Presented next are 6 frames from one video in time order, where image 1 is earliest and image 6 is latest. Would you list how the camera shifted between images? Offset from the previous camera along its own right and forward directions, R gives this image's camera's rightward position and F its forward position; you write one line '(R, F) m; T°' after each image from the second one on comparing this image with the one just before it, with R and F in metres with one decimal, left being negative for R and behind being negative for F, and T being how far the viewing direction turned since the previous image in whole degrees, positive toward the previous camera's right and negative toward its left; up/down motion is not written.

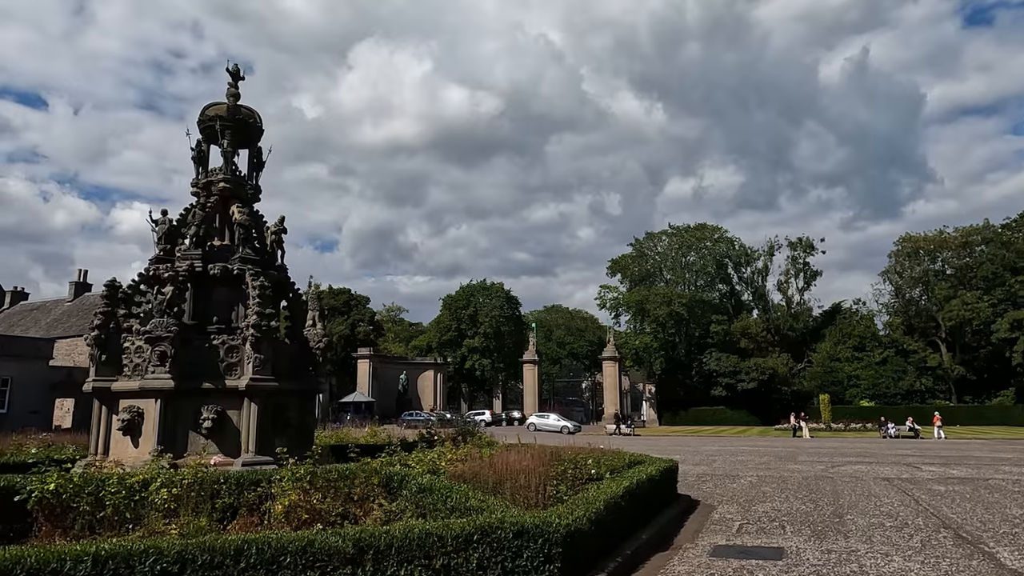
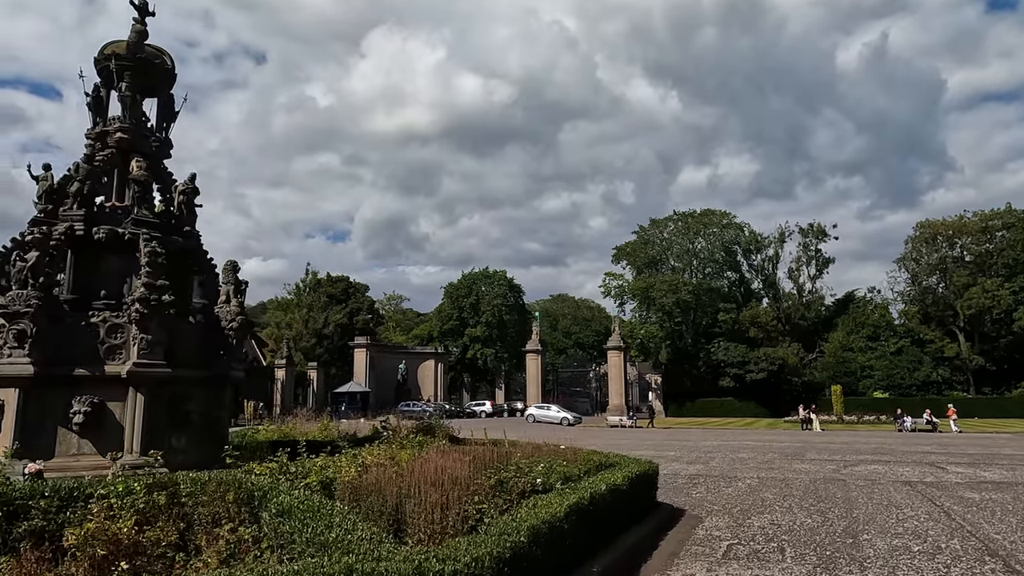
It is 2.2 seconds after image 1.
(+1.0, +2.1) m; -1°
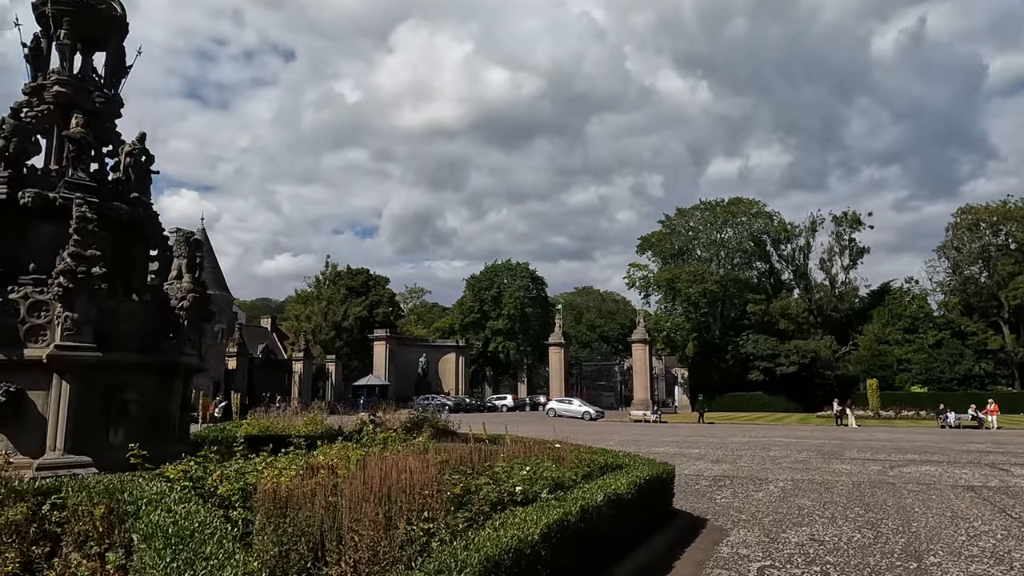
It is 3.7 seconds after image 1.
(+0.5, +1.6) m; -2°
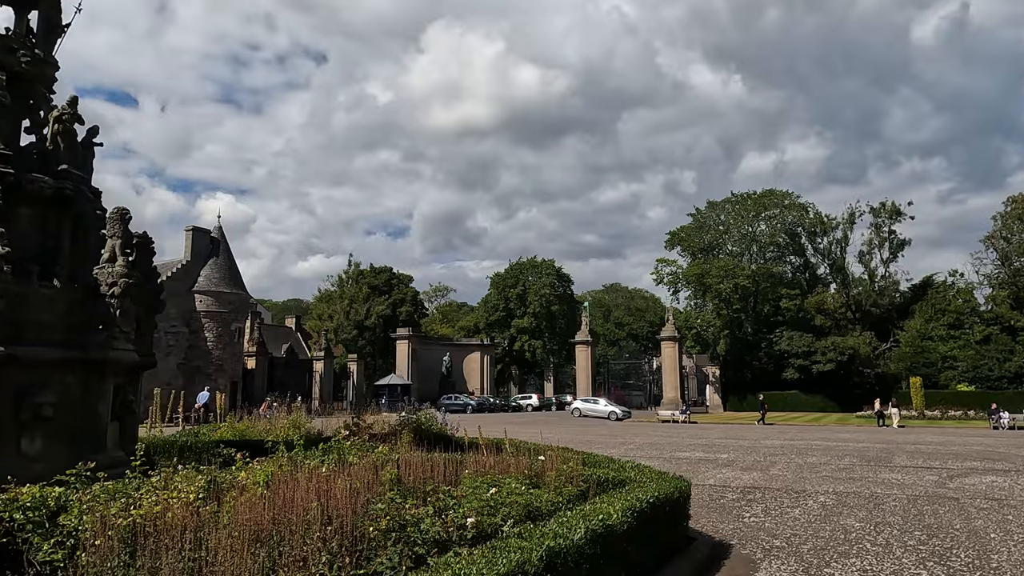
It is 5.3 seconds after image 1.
(+0.6, +1.5) m; -3°
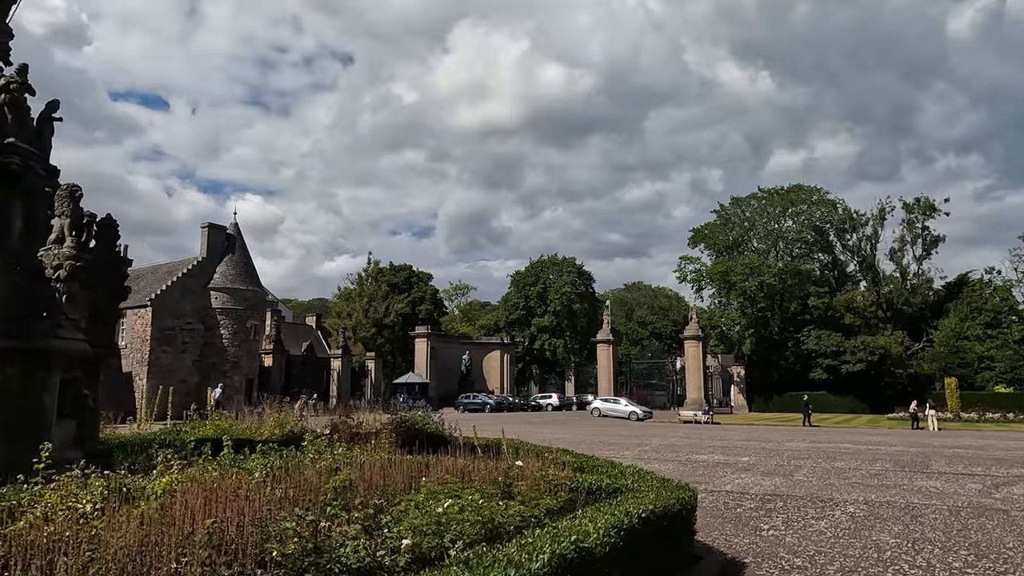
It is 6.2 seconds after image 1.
(+0.4, +0.9) m; -2°
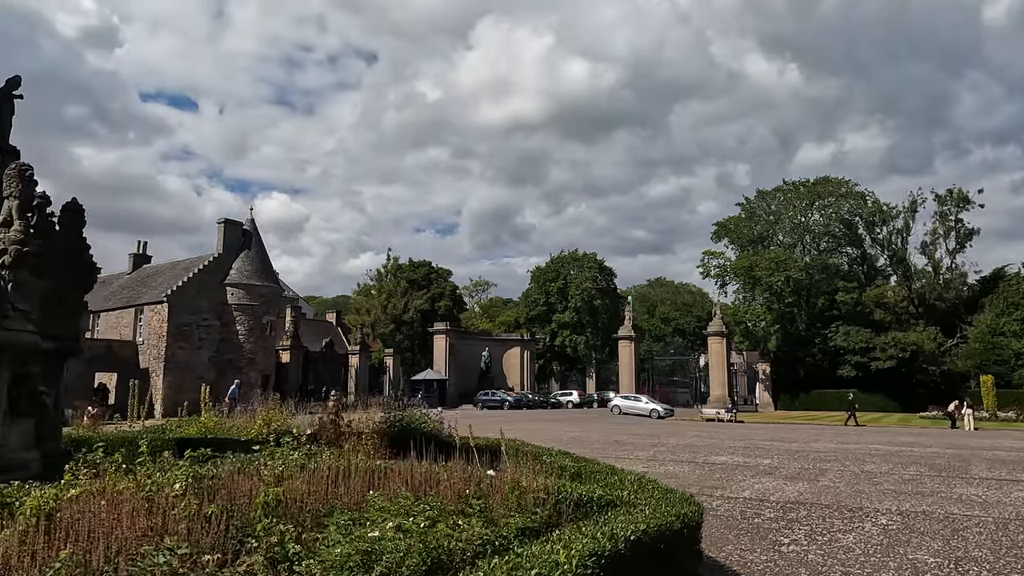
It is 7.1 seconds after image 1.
(+0.4, +0.8) m; -2°
